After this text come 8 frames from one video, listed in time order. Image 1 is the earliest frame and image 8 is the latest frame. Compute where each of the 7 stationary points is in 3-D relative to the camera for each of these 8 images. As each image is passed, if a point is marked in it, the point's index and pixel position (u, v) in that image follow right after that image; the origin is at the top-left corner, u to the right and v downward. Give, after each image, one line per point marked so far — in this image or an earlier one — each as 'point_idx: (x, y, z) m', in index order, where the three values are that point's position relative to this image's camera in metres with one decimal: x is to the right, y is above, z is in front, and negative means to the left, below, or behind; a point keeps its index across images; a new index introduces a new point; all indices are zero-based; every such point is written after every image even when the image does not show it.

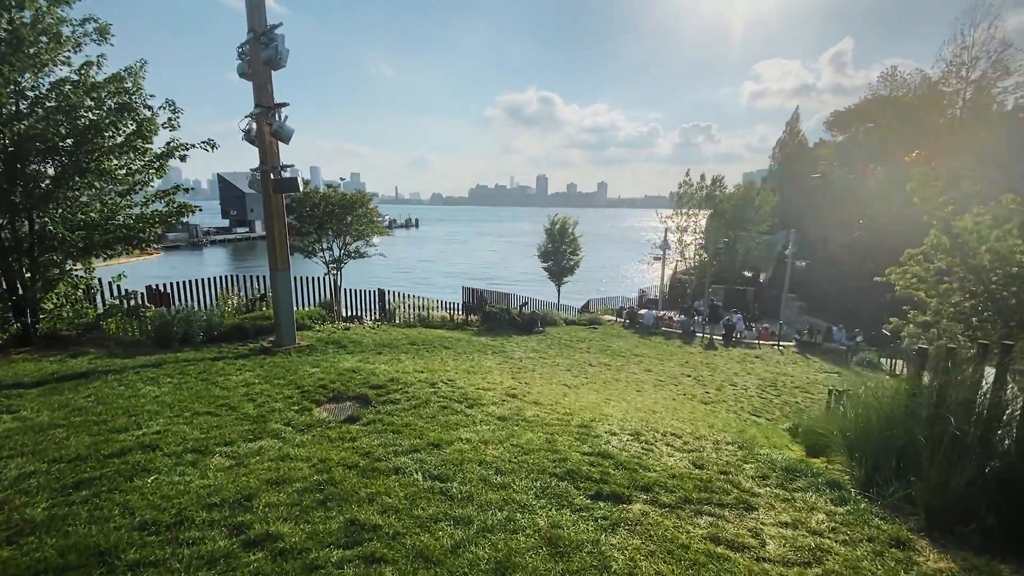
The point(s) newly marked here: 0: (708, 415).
0: (+3.5, -2.3, +8.6) m
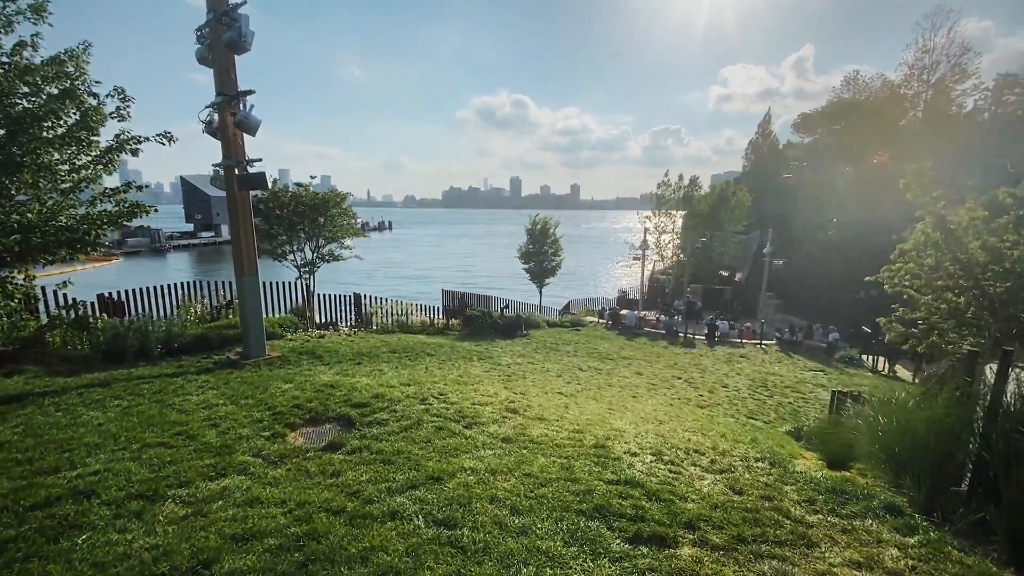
0: (+3.3, -2.3, +8.2) m
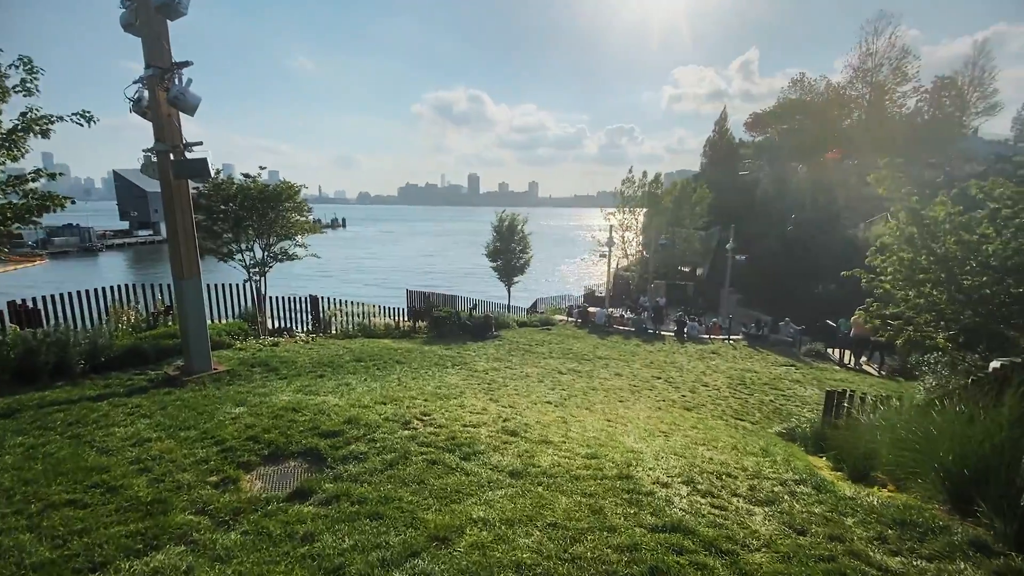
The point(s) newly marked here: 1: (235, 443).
0: (+3.1, -2.2, +7.7) m
1: (-2.4, -1.3, +4.2) m
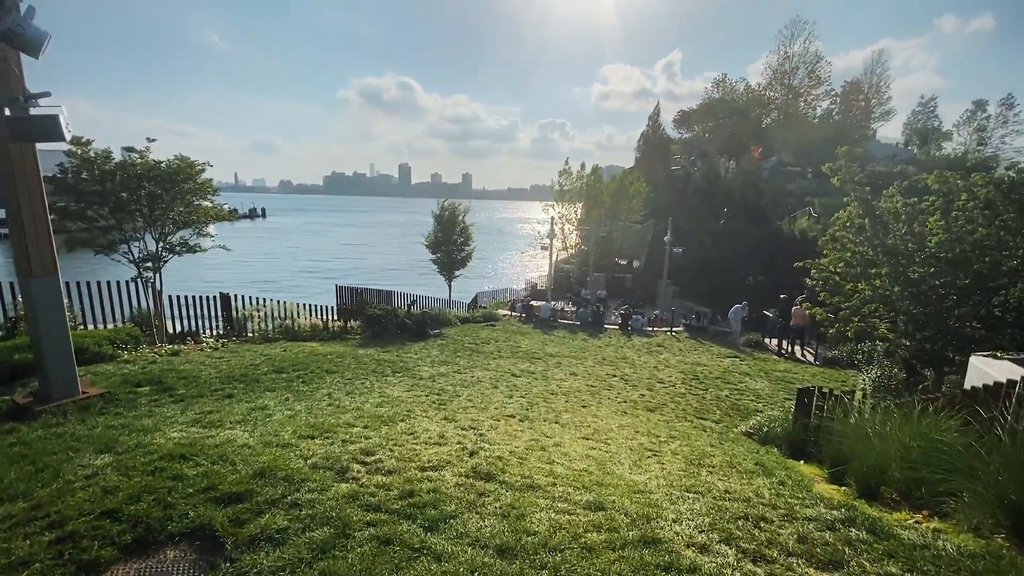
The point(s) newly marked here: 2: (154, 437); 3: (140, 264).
0: (+2.4, -2.1, +7.1) m
1: (-2.5, -1.4, +2.8) m
2: (-3.2, -1.3, +4.3) m
3: (-7.6, +0.5, +9.8) m
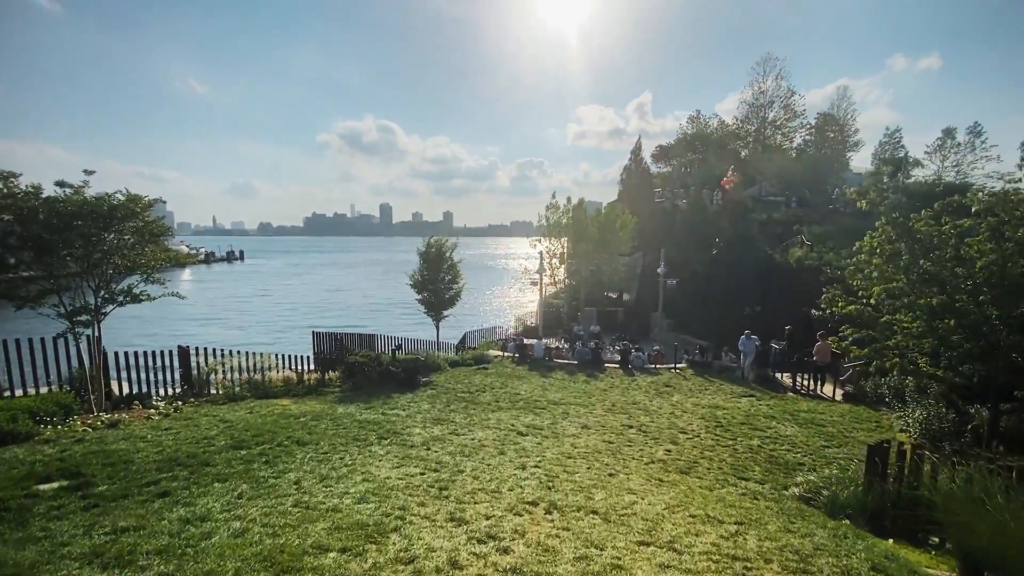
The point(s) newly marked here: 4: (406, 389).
0: (+2.7, -2.7, +5.8) m
1: (-2.2, -1.7, +1.3) m
2: (-2.9, -1.8, +2.8) m
3: (-7.5, -0.5, +8.2) m
4: (-2.8, -2.7, +12.6) m
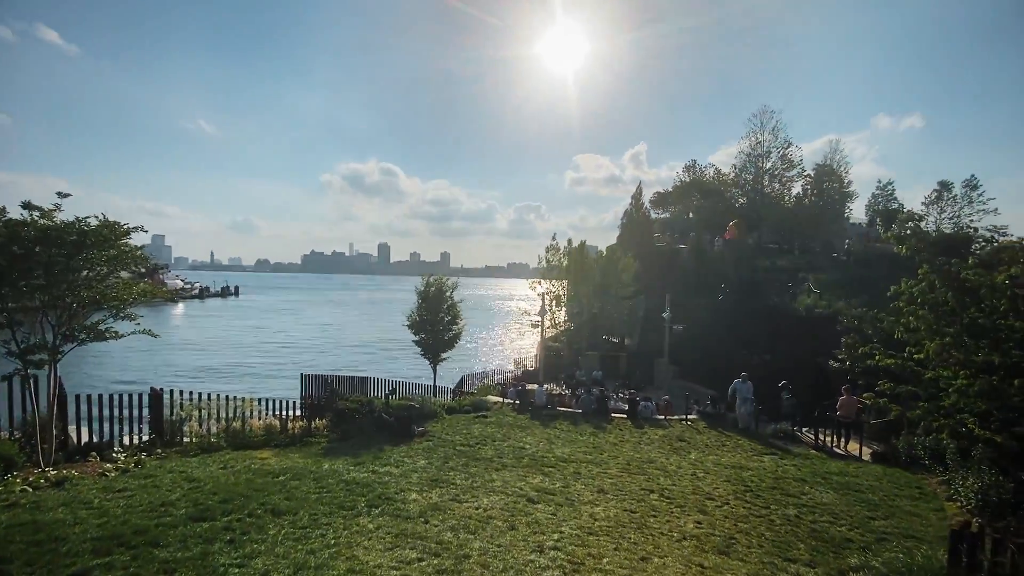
0: (+2.8, -3.2, +4.7) m
1: (-1.9, -1.7, +0.3) m
2: (-2.7, -1.9, +1.8) m
3: (-7.3, -1.0, +7.3) m
4: (-2.7, -3.7, +11.4) m
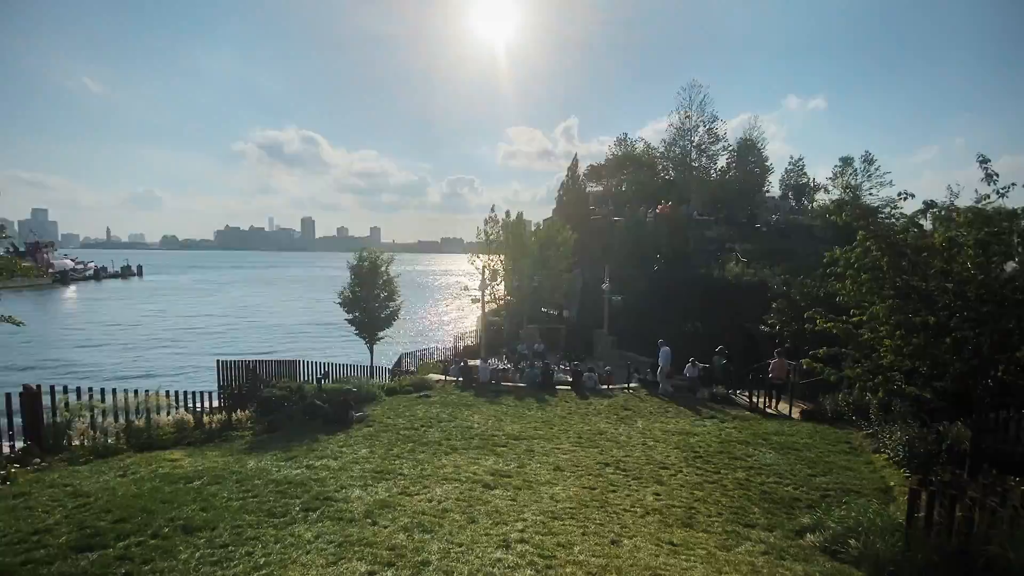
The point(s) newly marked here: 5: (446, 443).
0: (+2.5, -2.8, +4.5) m
1: (-1.6, -1.7, -0.5) m
2: (-2.6, -1.9, +0.8) m
3: (-7.9, -0.8, +5.6) m
4: (-3.8, -3.1, +10.5) m
5: (-1.4, -3.1, +9.7) m
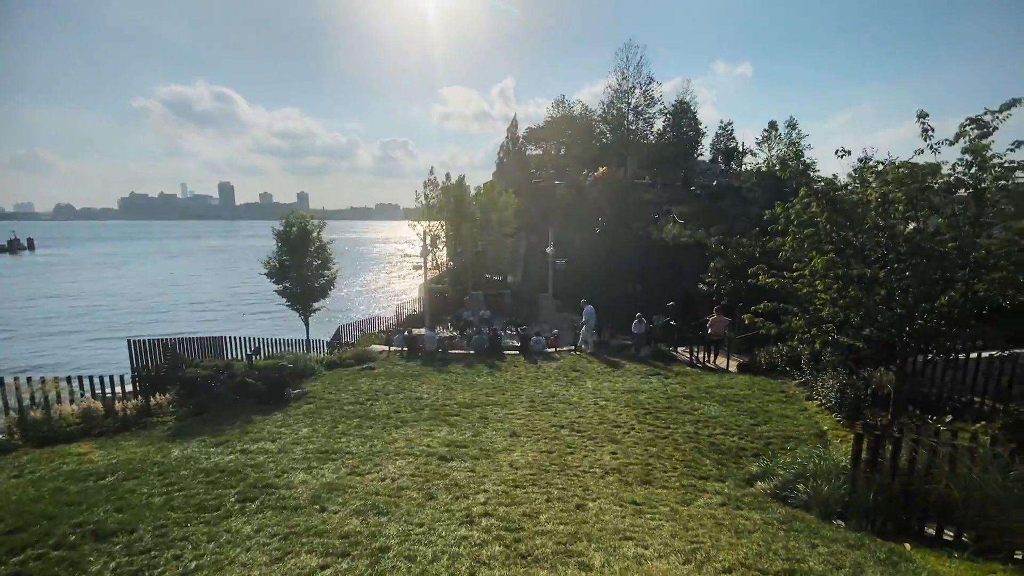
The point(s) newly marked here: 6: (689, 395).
0: (+2.2, -2.4, +4.6) m
1: (-1.3, -1.8, -1.0) m
2: (-2.4, -1.8, +0.2) m
3: (-8.3, -0.6, +4.2) m
4: (-4.8, -2.4, +9.7) m
5: (-2.3, -2.5, +9.3) m
6: (+4.2, -2.6, +11.5) m
